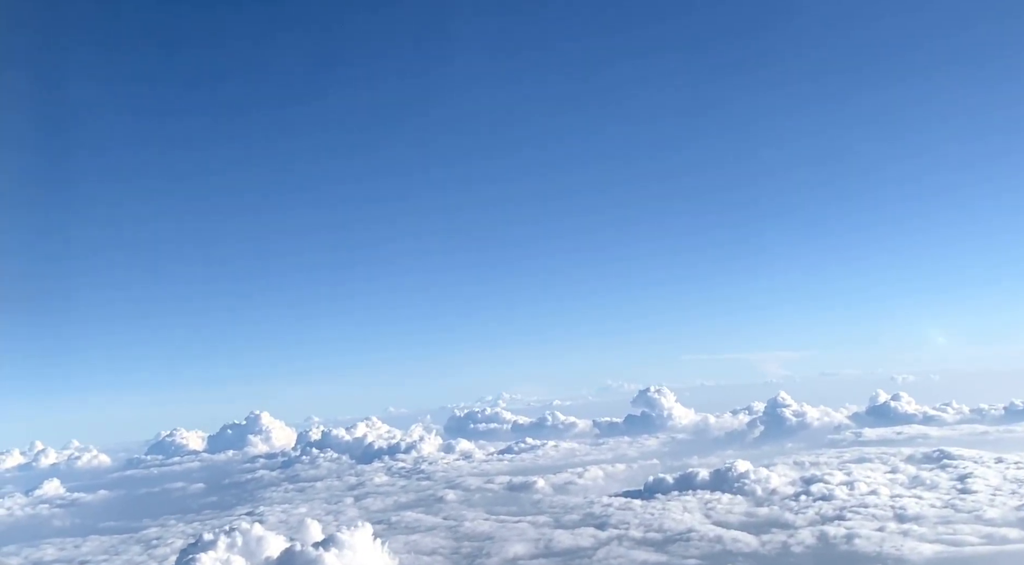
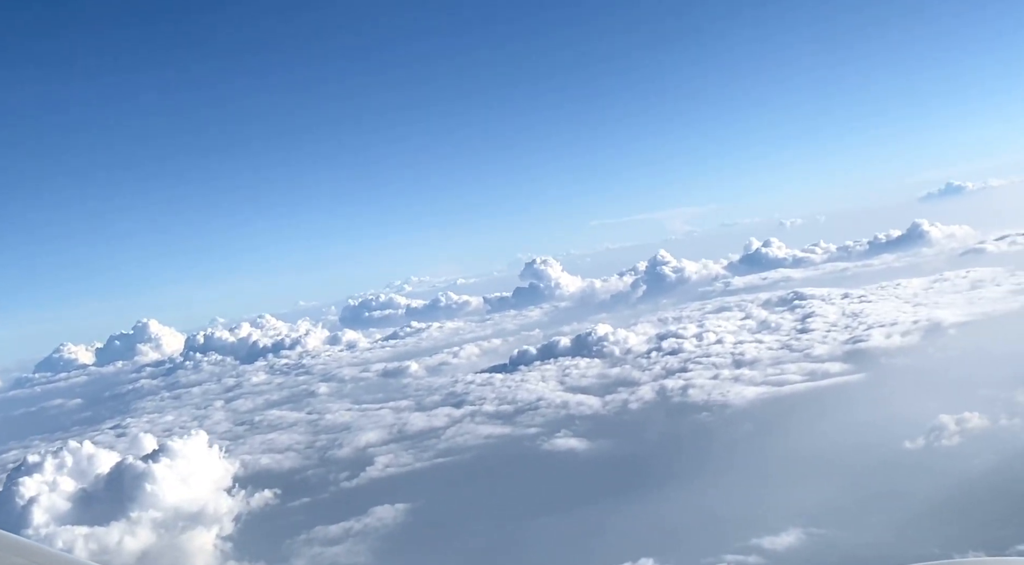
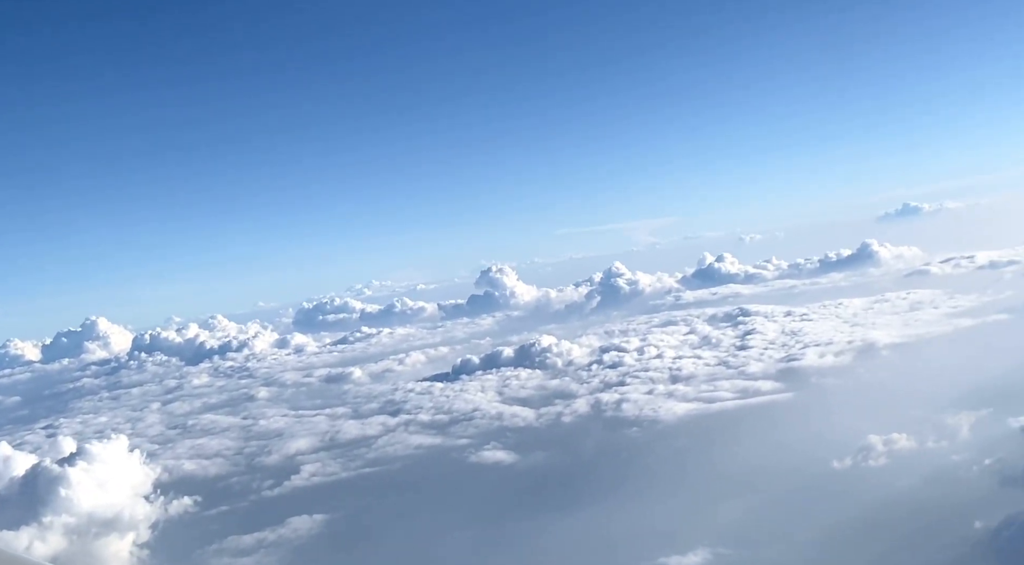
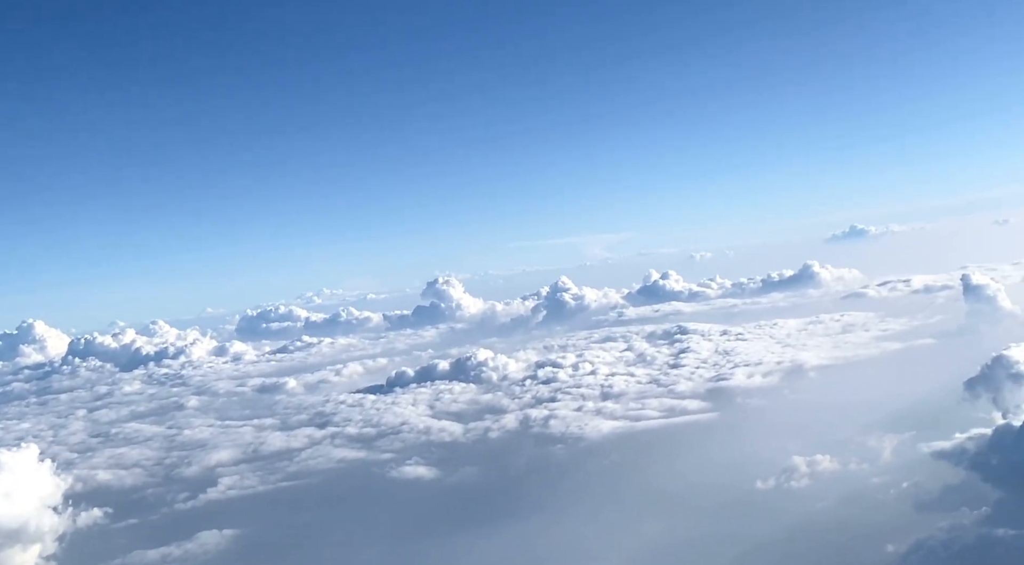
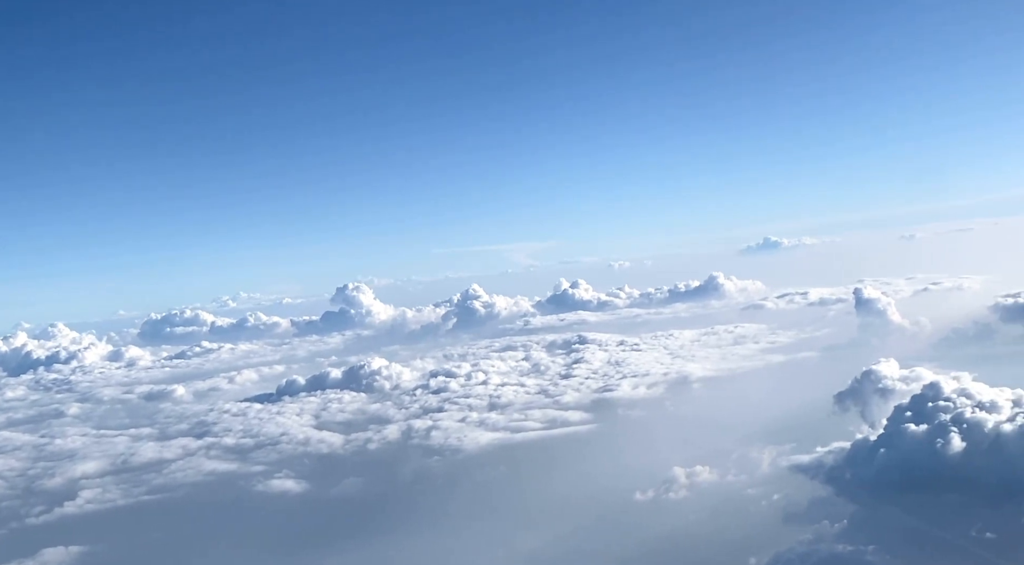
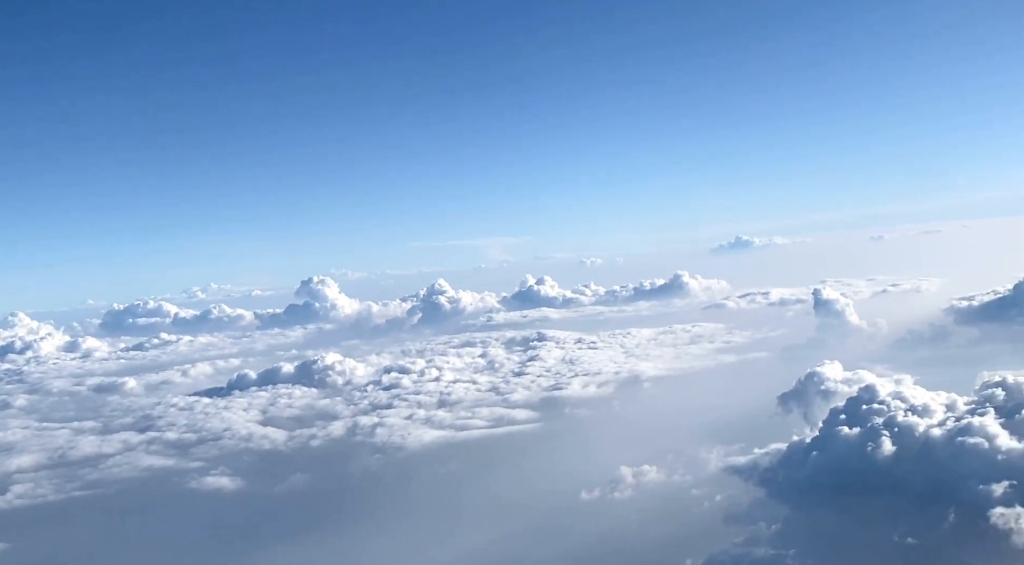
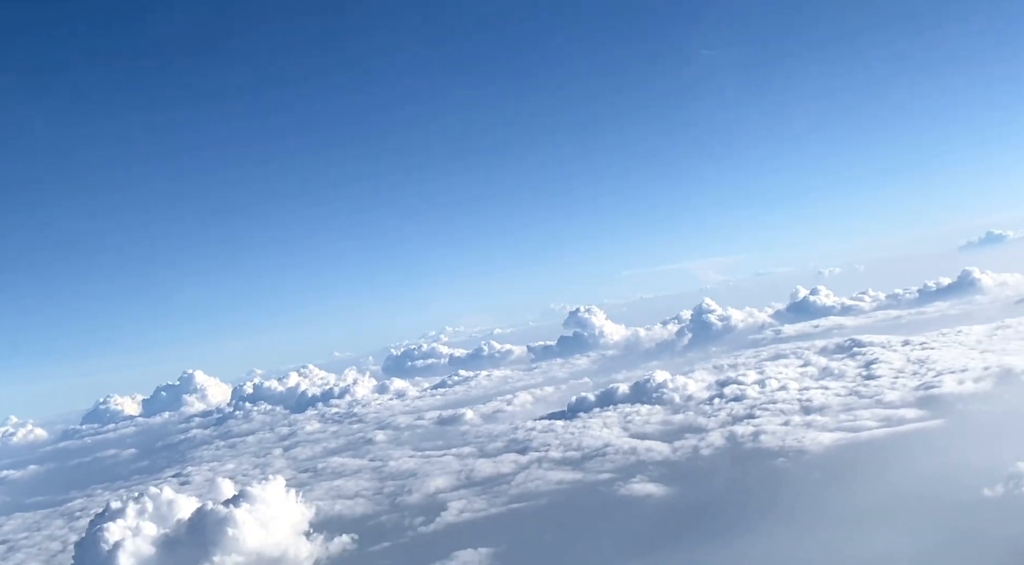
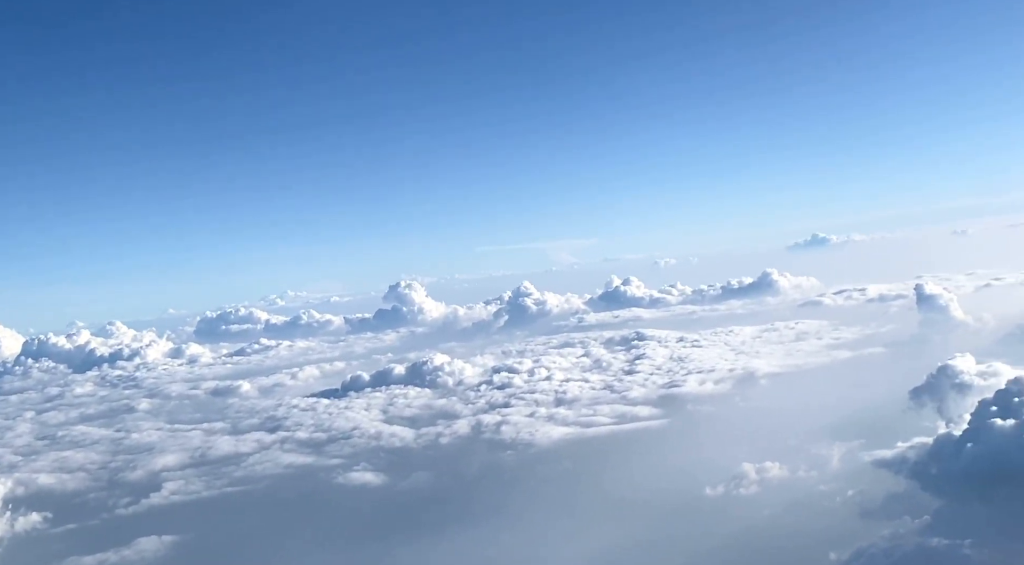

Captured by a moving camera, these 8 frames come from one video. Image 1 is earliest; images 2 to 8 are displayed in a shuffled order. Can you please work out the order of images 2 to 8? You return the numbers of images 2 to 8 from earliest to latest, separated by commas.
7, 2, 3, 4, 8, 5, 6
